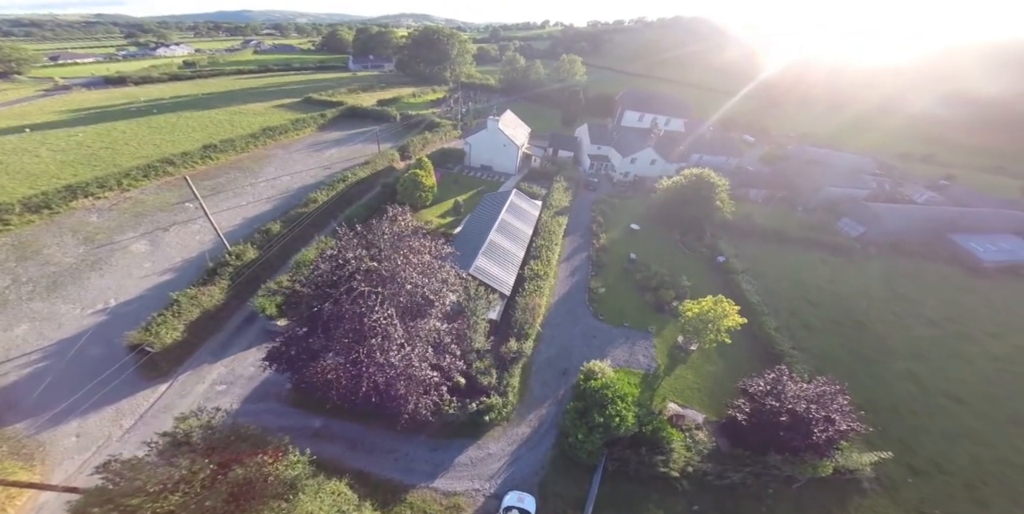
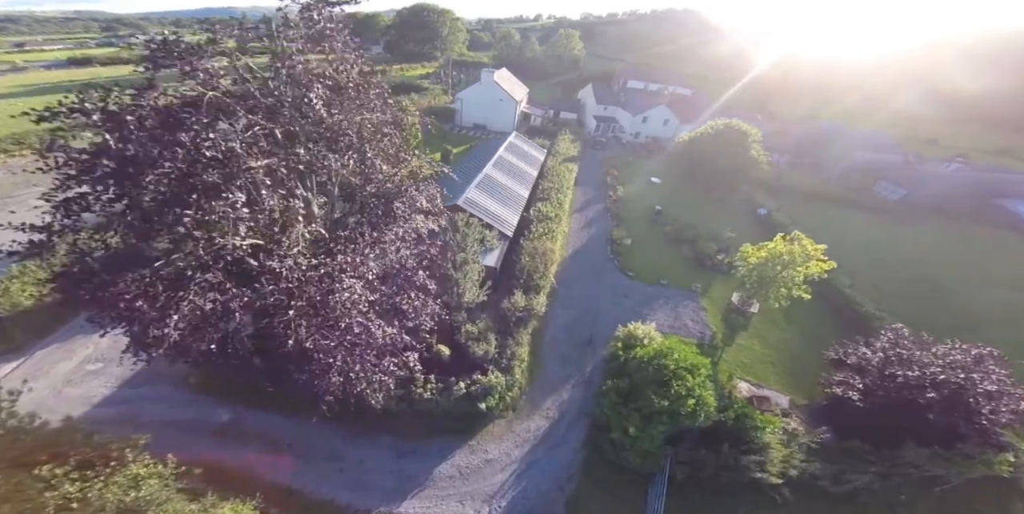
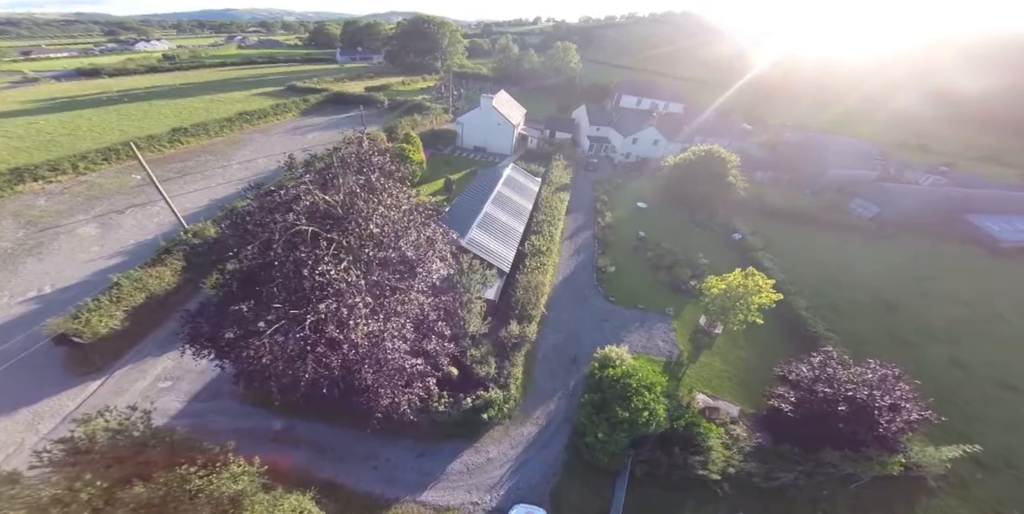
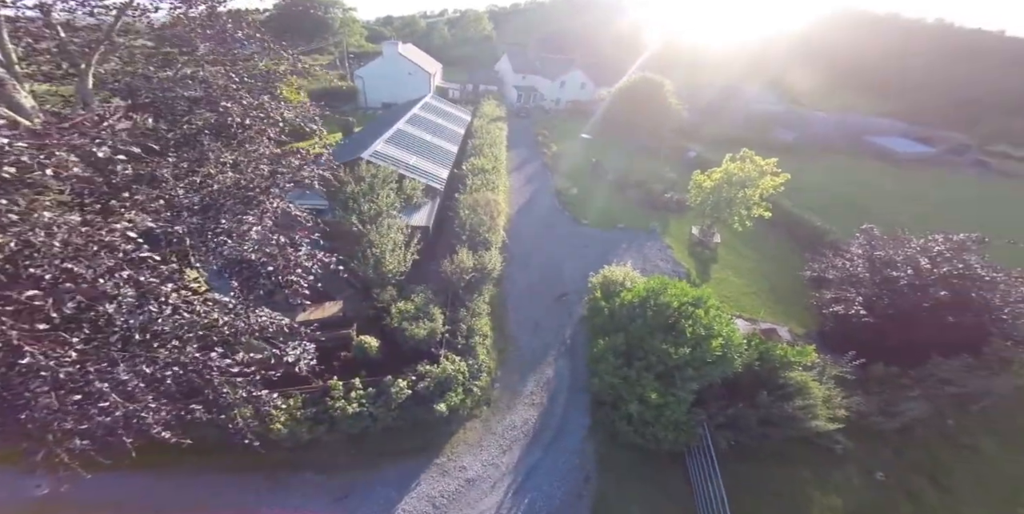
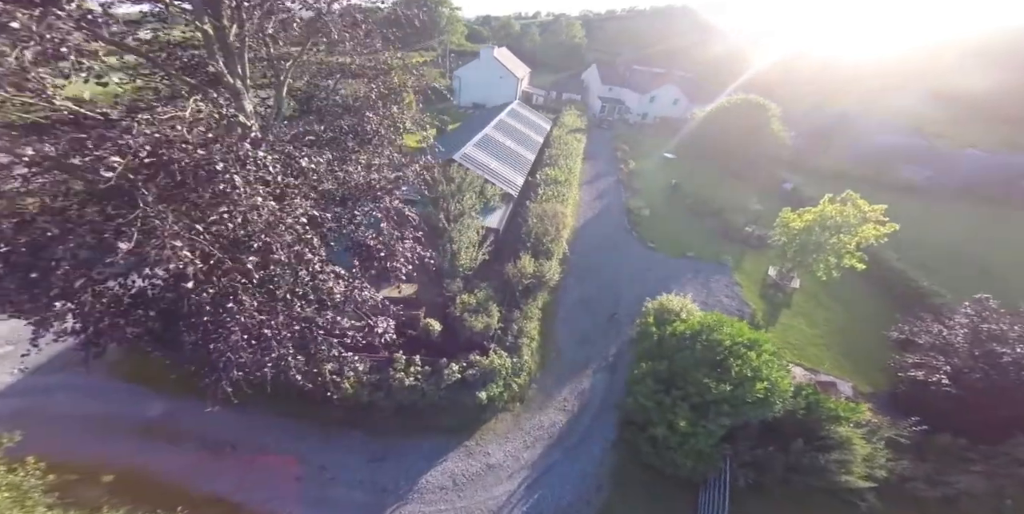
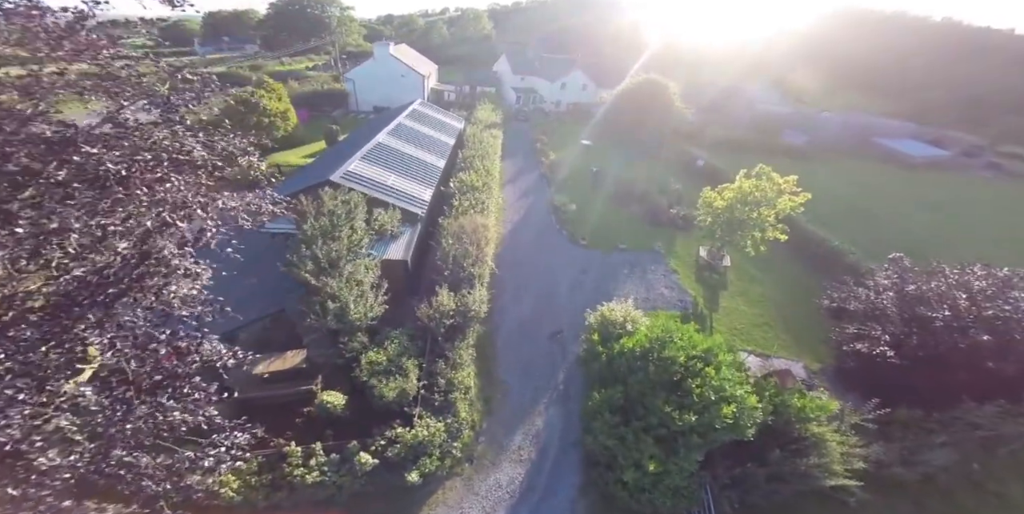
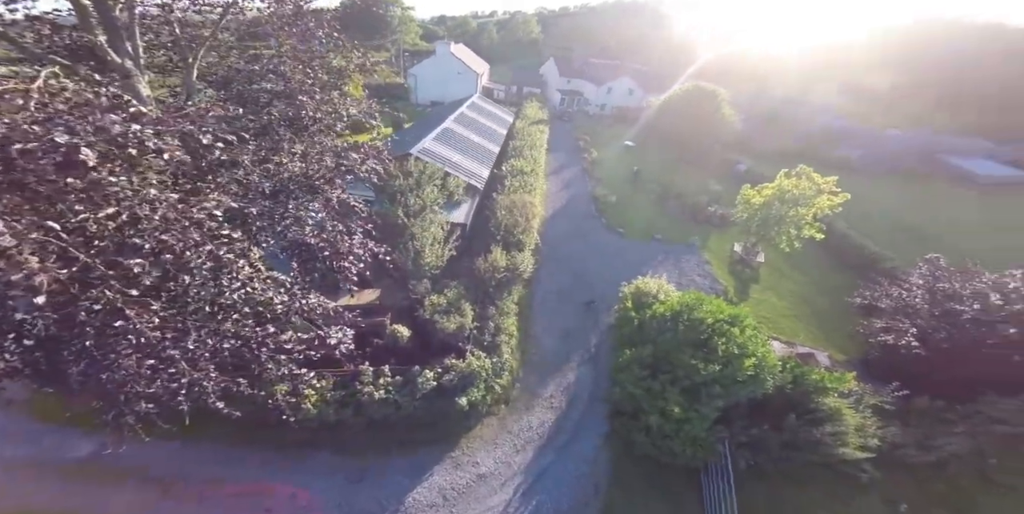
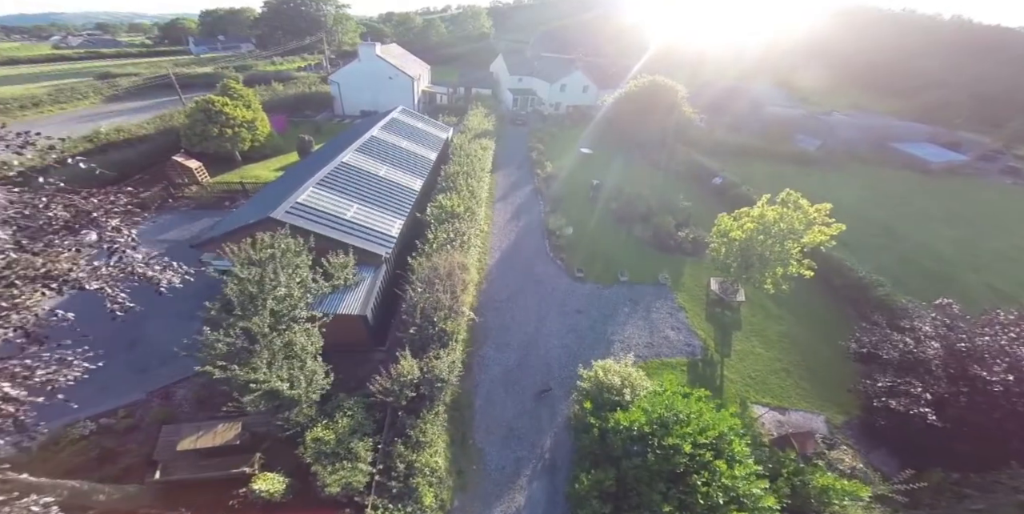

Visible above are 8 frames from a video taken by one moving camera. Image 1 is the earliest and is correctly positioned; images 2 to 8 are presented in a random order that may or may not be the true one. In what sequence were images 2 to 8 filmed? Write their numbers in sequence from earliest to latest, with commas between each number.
3, 2, 5, 7, 4, 6, 8
